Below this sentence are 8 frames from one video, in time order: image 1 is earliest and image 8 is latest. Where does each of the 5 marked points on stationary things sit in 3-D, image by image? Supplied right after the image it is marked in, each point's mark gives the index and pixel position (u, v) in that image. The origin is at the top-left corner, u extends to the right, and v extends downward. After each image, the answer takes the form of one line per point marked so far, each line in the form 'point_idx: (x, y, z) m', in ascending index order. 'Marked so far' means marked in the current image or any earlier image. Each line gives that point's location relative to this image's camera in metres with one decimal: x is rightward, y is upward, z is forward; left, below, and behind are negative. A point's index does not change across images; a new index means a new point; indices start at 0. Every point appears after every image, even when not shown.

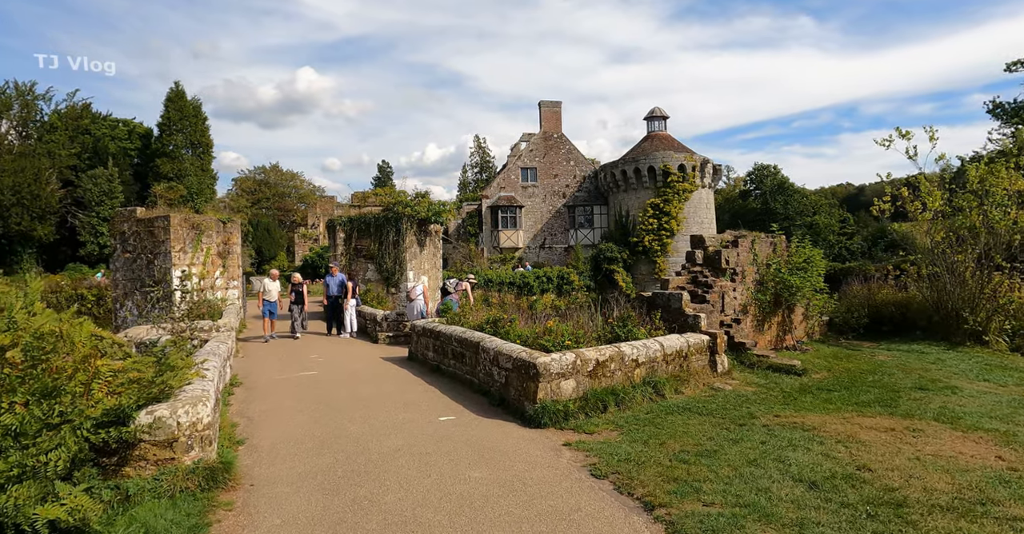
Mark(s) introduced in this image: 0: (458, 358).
0: (-0.7, -1.2, +8.0) m
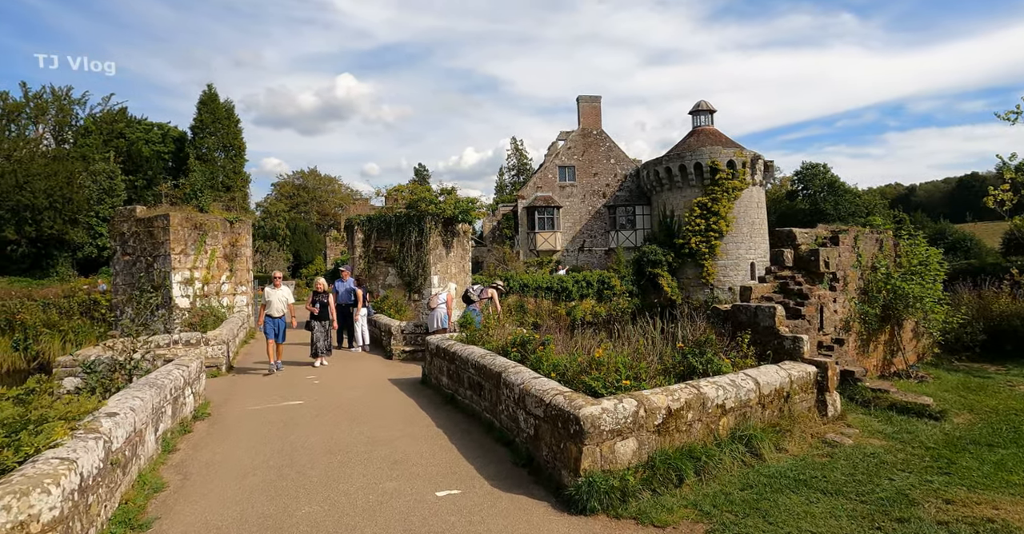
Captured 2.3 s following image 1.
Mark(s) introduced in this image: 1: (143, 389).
0: (-0.4, -1.3, +6.1) m
1: (-3.2, -1.1, +5.2) m
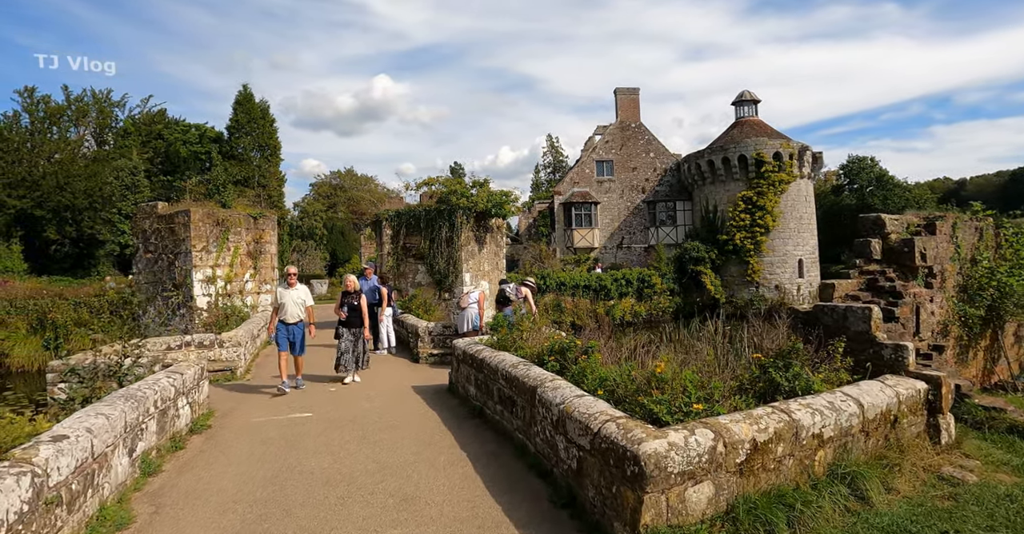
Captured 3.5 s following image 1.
0: (0.0, -1.2, +5.2) m
1: (-3.0, -1.0, +4.5) m
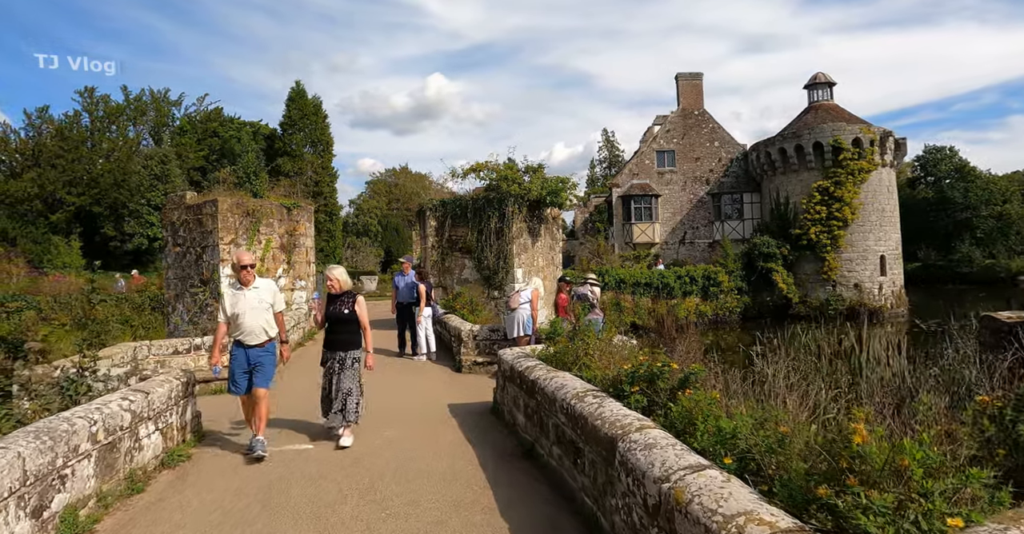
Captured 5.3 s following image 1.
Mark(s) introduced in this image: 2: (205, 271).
0: (+0.3, -1.1, +3.7) m
1: (-2.6, -0.9, +3.2) m
2: (-5.9, -0.1, +11.5) m
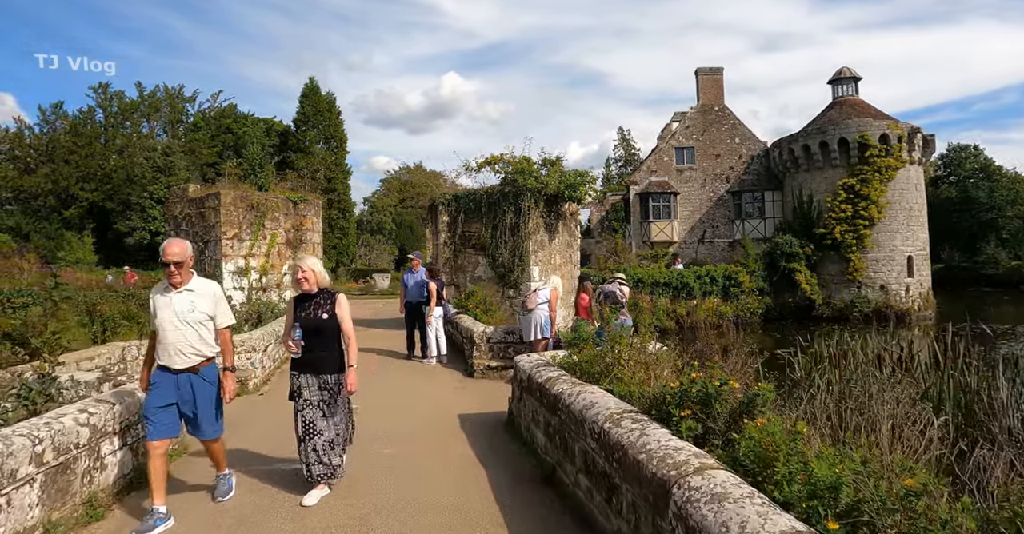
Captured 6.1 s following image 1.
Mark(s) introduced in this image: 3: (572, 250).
0: (+0.4, -1.1, +3.0) m
1: (-2.5, -0.9, +2.6) m
2: (-5.6, 0.0, +11.0) m
3: (+1.3, +0.4, +12.7) m
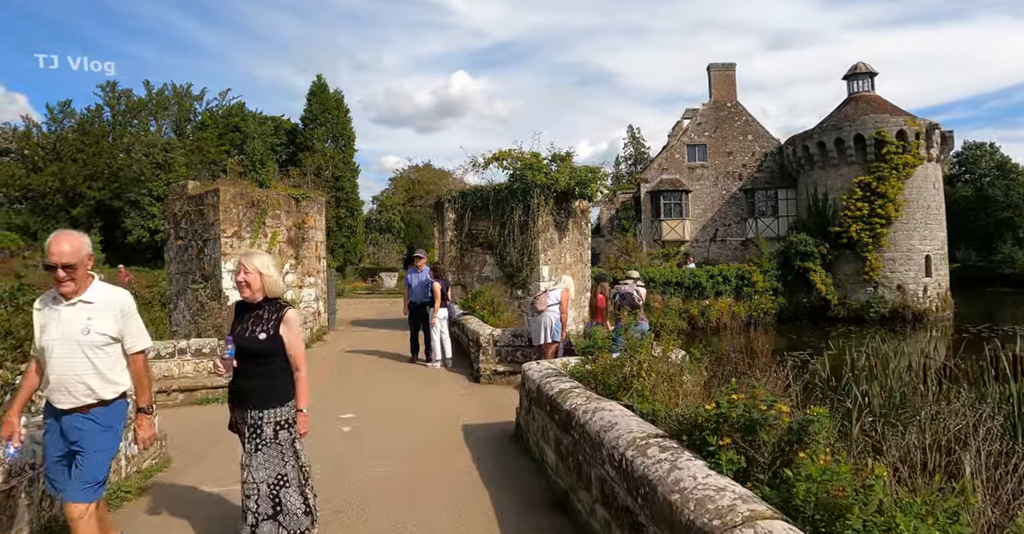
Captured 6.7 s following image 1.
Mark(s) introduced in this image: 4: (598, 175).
0: (+0.5, -1.1, +2.6) m
1: (-2.5, -0.9, +2.3) m
2: (-5.4, 0.0, +10.6) m
3: (+1.4, +0.4, +12.2) m
4: (+1.6, +1.7, +11.3) m
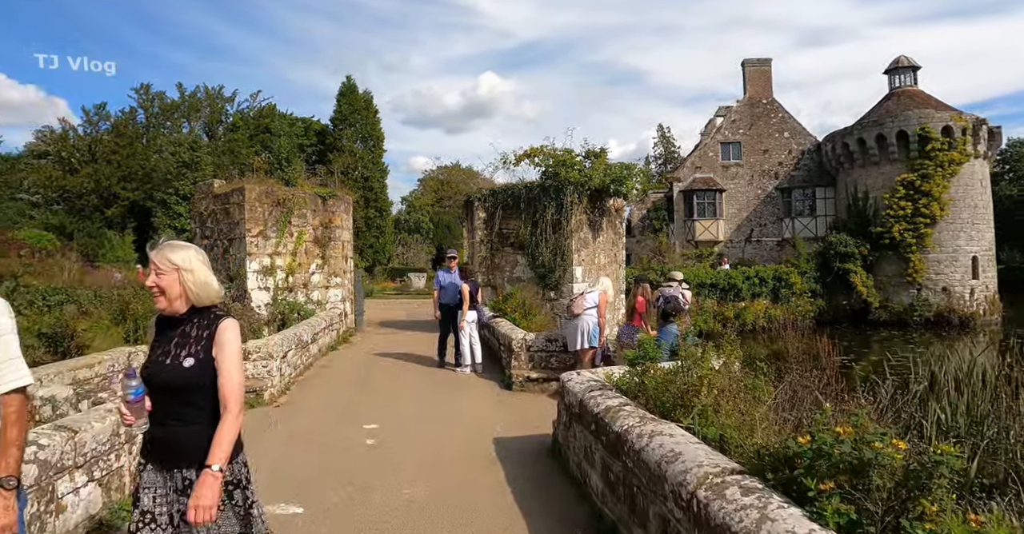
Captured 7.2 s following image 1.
0: (+0.6, -1.1, +2.2) m
1: (-2.4, -0.9, +1.9) m
2: (-4.9, 0.0, +10.4) m
3: (+2.1, +0.4, +11.7) m
4: (+2.2, +1.7, +10.8) m
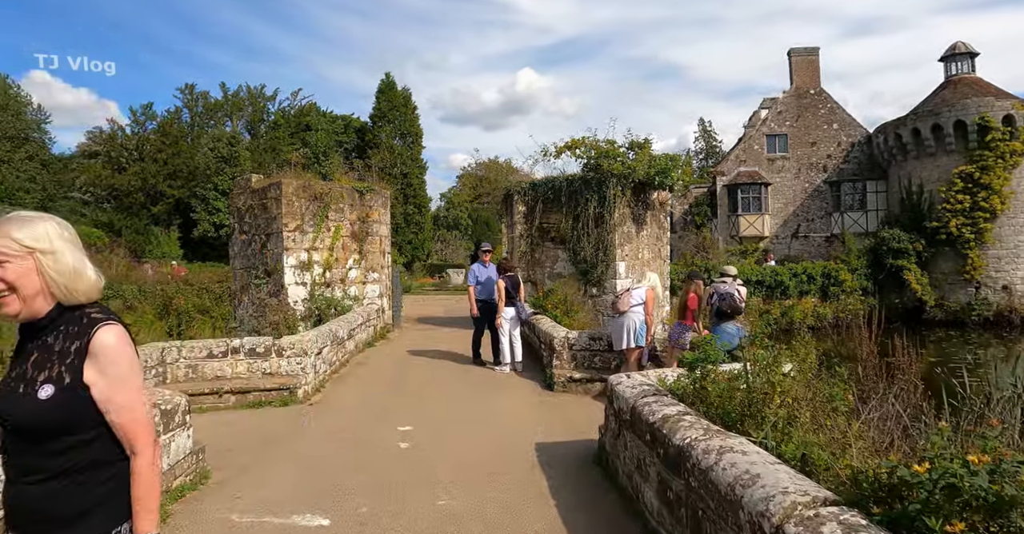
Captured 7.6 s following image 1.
0: (+0.8, -1.1, +1.8) m
1: (-2.2, -0.9, +1.8) m
2: (-4.2, +0.1, +10.4) m
3: (+2.8, +0.4, +11.2) m
4: (+2.9, +1.8, +10.3) m
